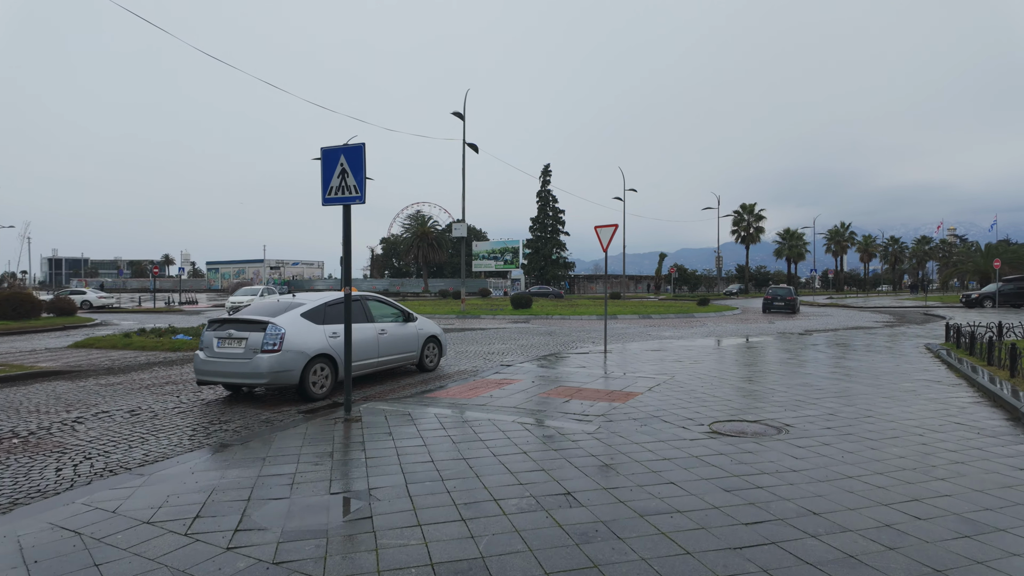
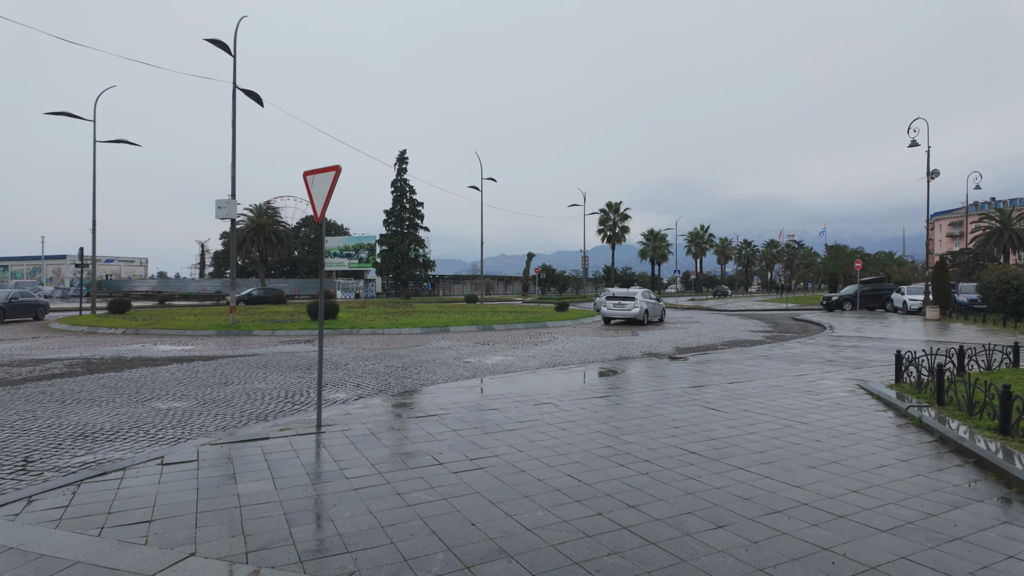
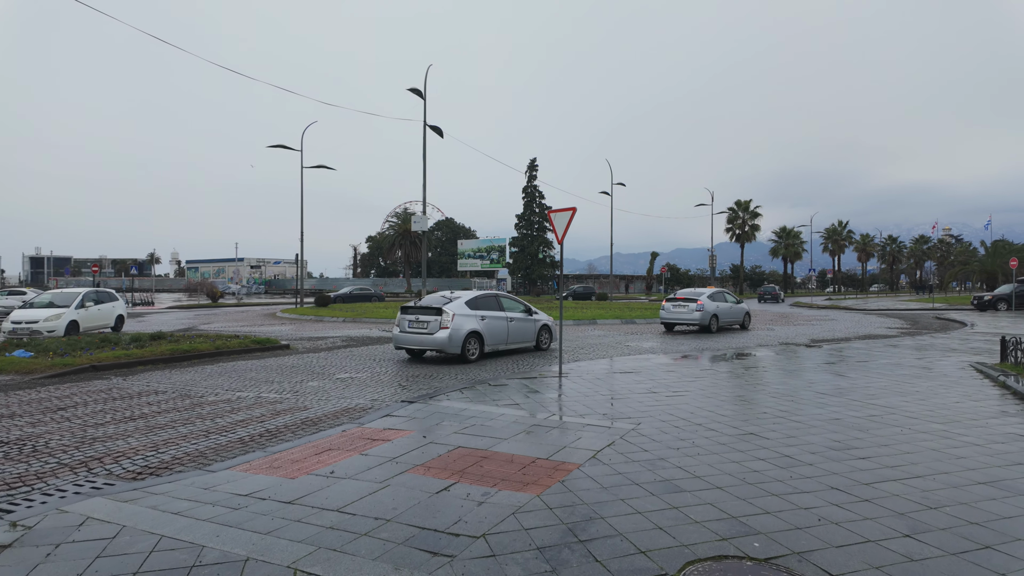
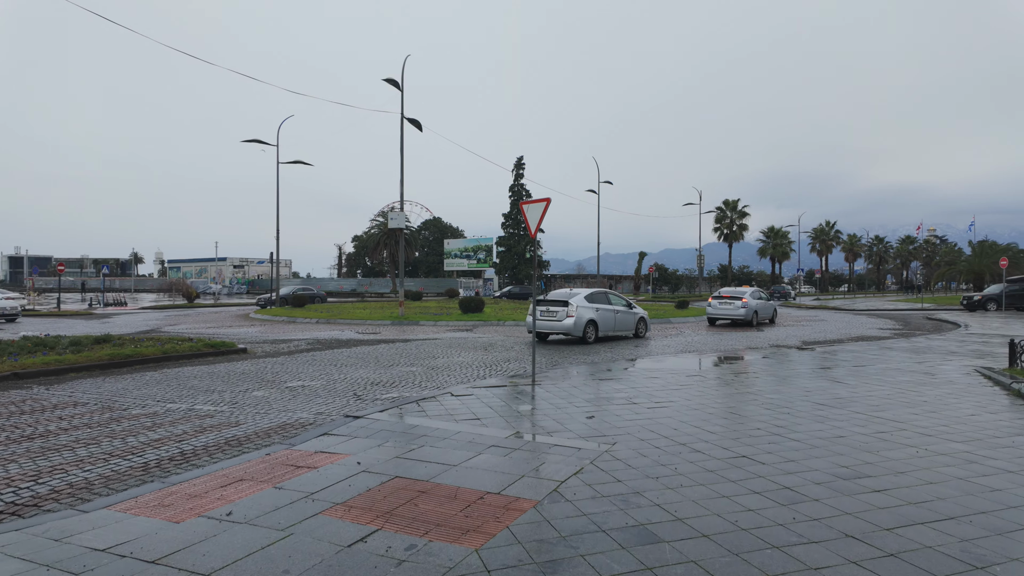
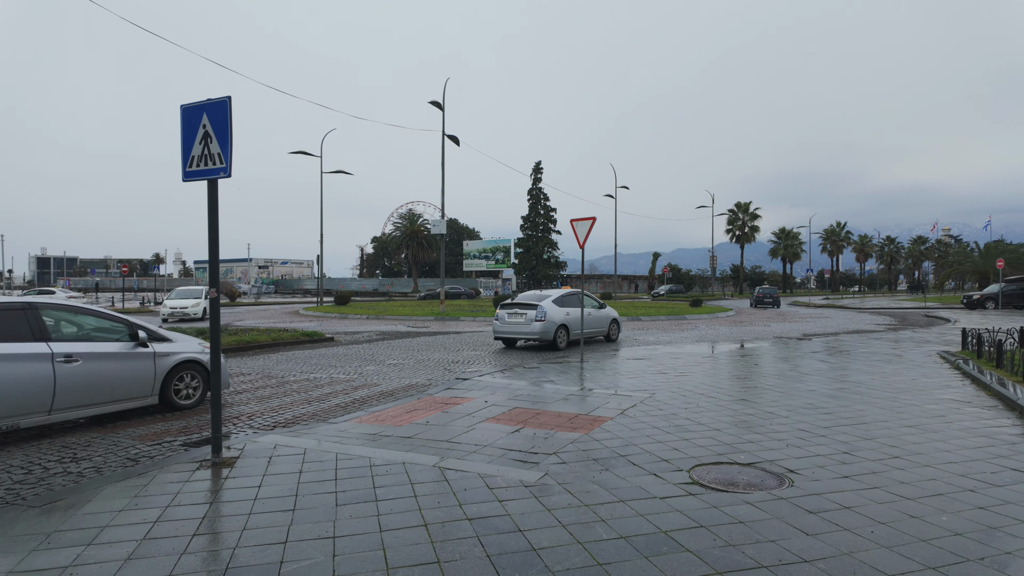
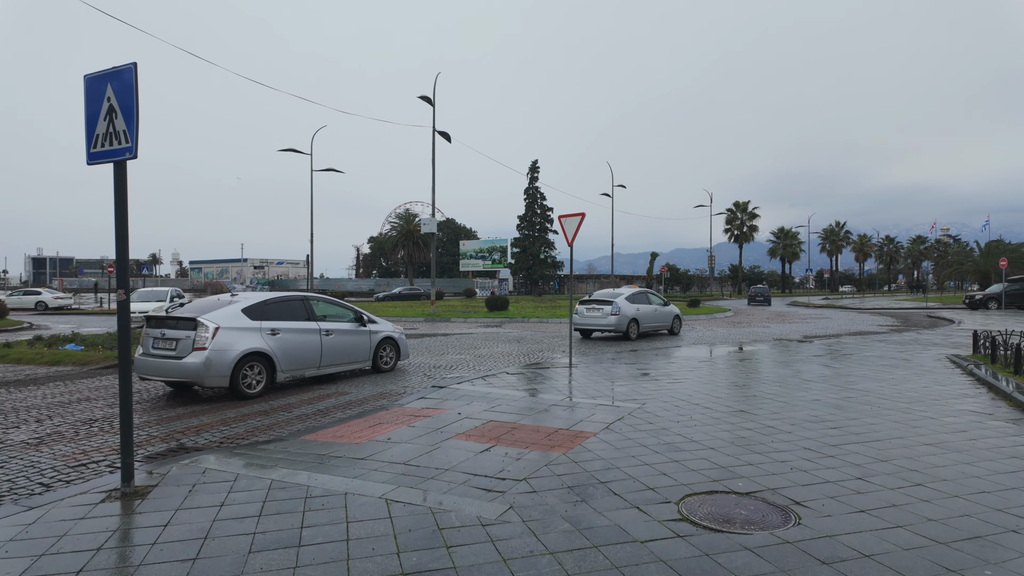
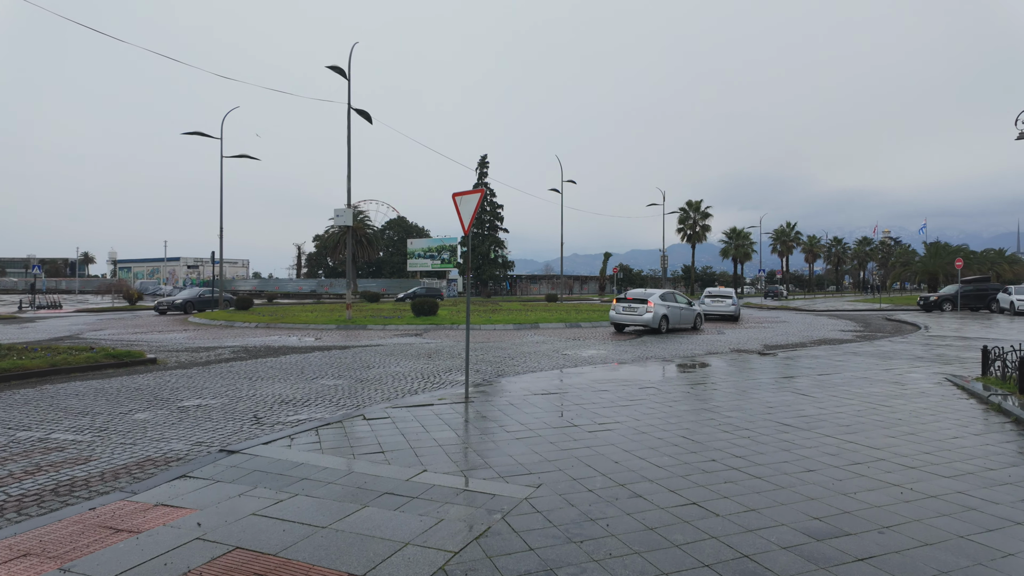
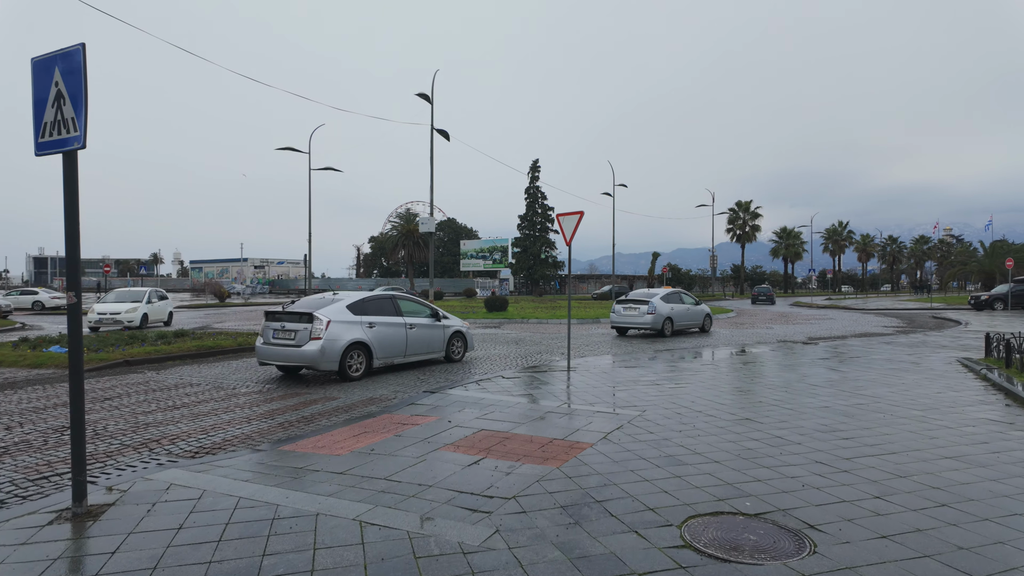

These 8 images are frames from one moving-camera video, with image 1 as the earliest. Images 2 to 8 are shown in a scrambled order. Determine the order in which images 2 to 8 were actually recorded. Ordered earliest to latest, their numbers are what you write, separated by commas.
5, 6, 8, 3, 4, 7, 2
